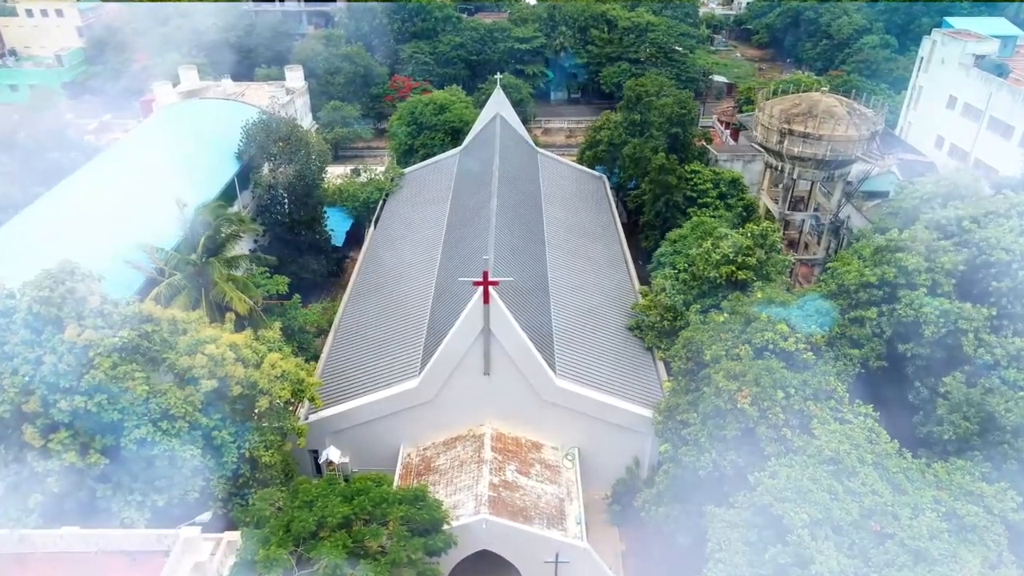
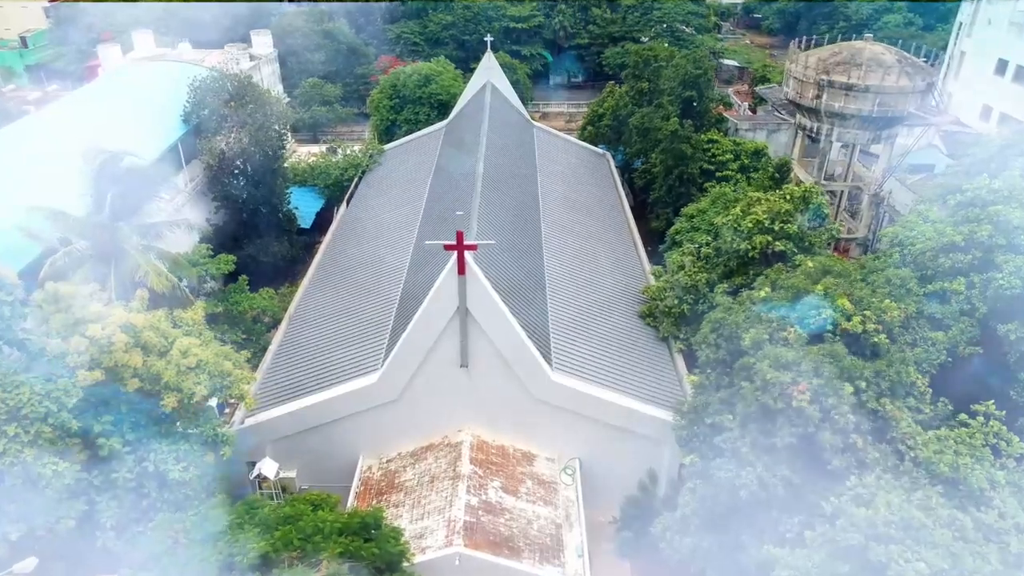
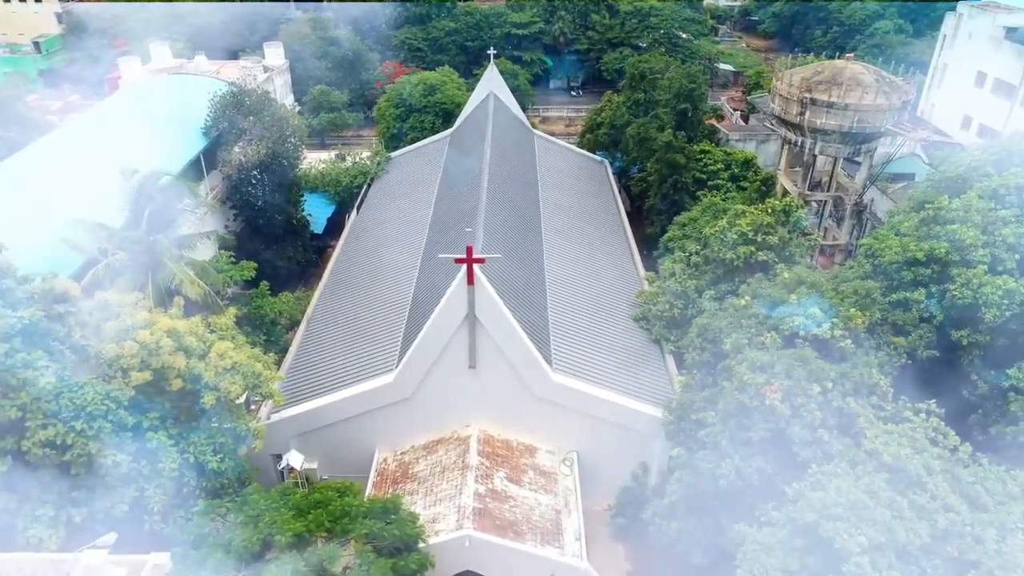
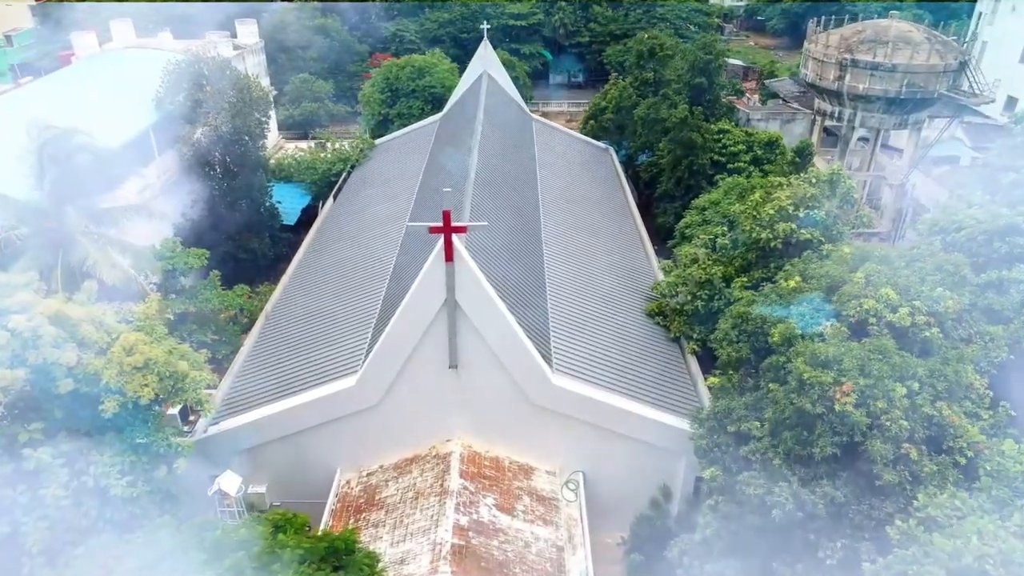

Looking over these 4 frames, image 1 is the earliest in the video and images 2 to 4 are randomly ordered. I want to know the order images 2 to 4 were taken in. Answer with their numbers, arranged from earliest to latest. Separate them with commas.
3, 2, 4
